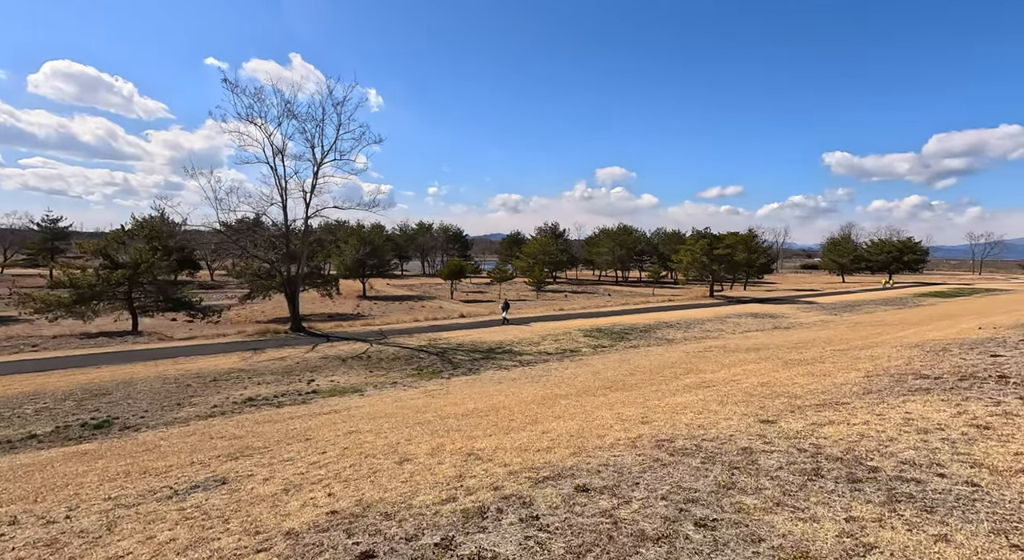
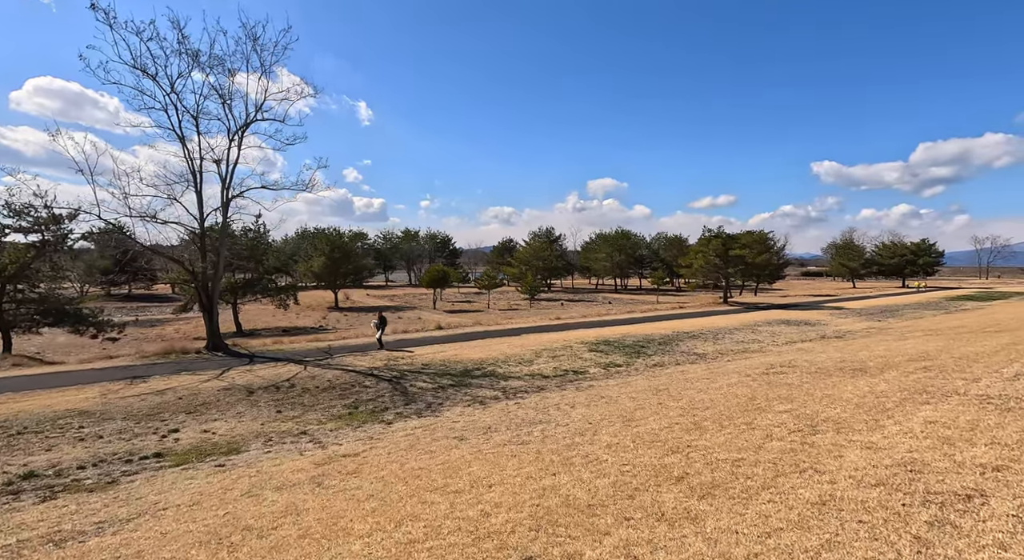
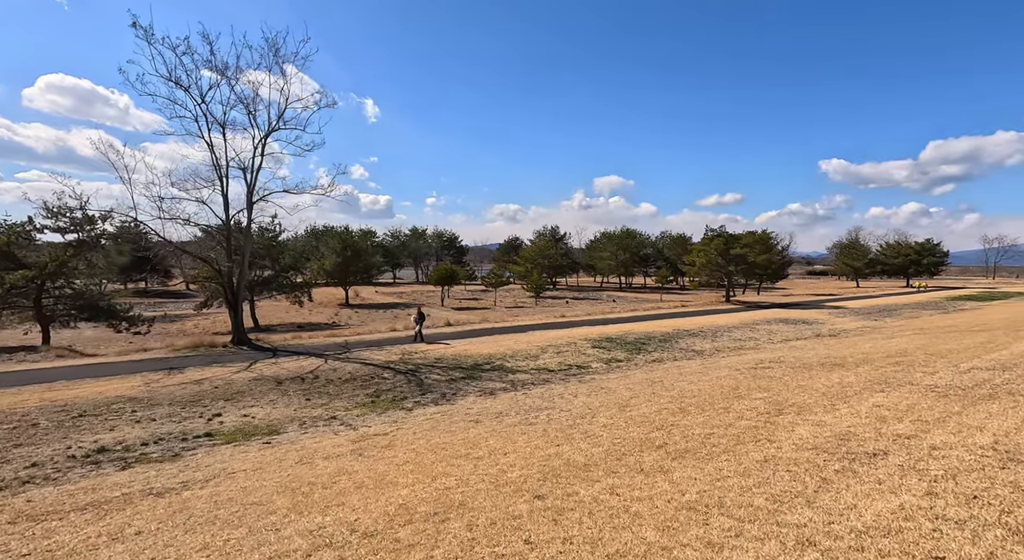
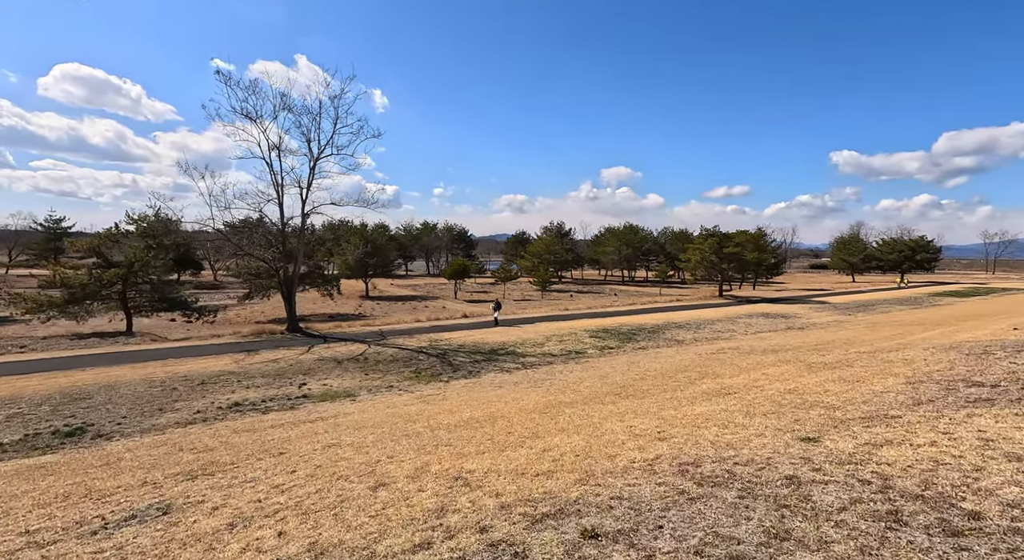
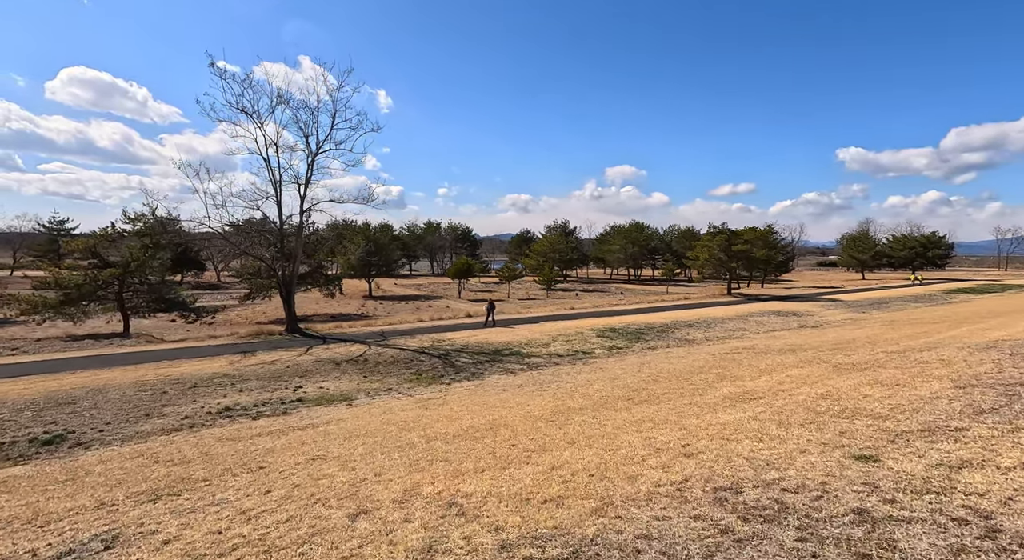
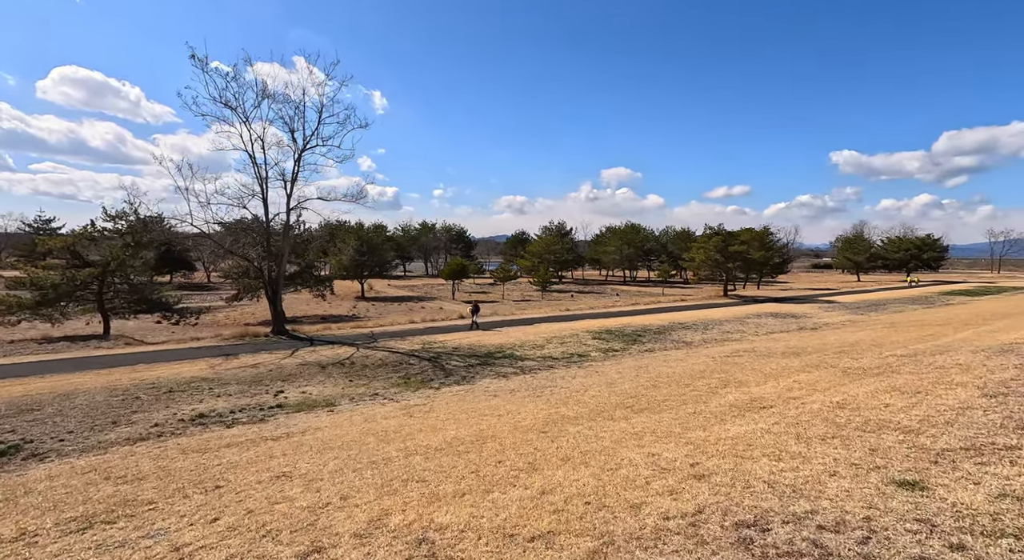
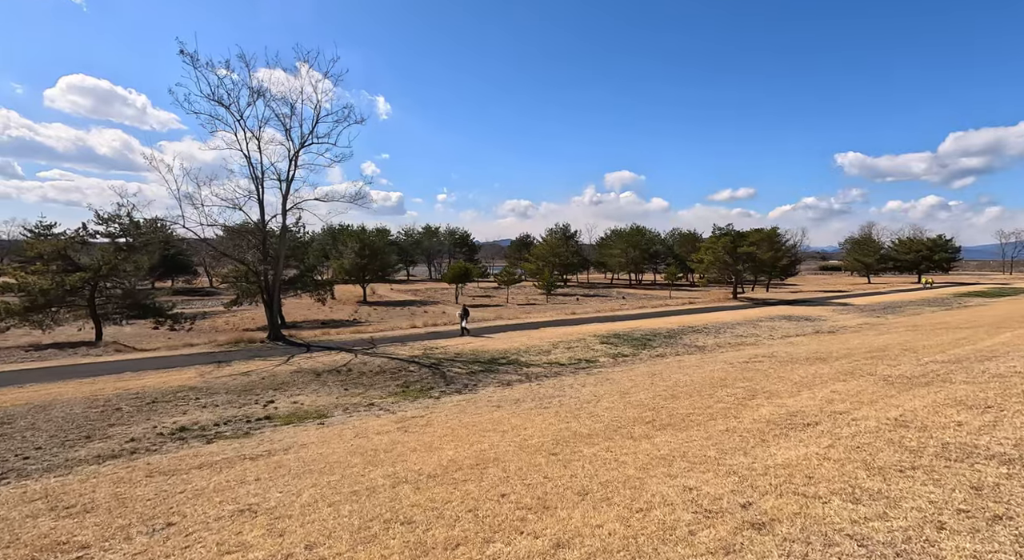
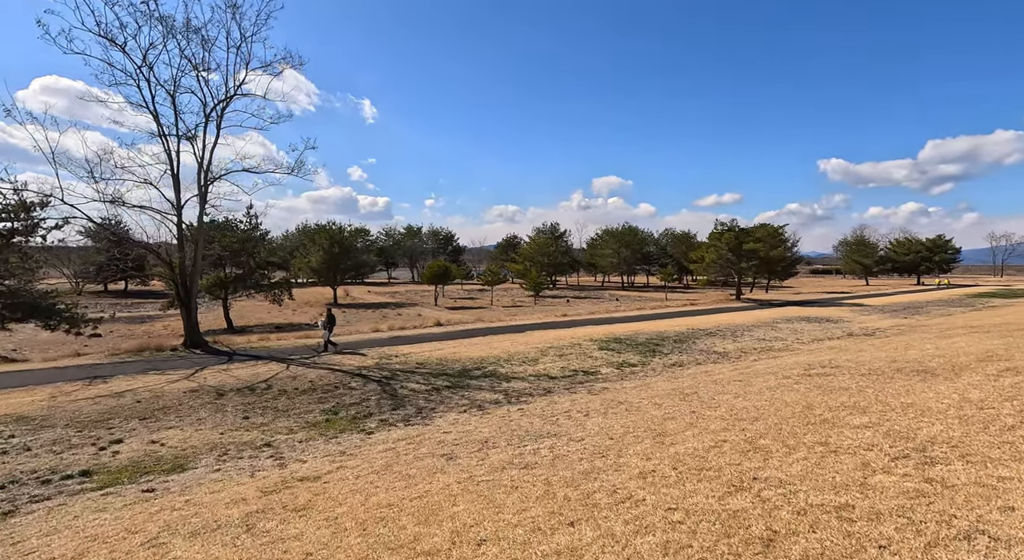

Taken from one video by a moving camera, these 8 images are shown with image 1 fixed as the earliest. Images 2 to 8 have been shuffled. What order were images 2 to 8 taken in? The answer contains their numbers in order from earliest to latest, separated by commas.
4, 5, 6, 7, 3, 2, 8
